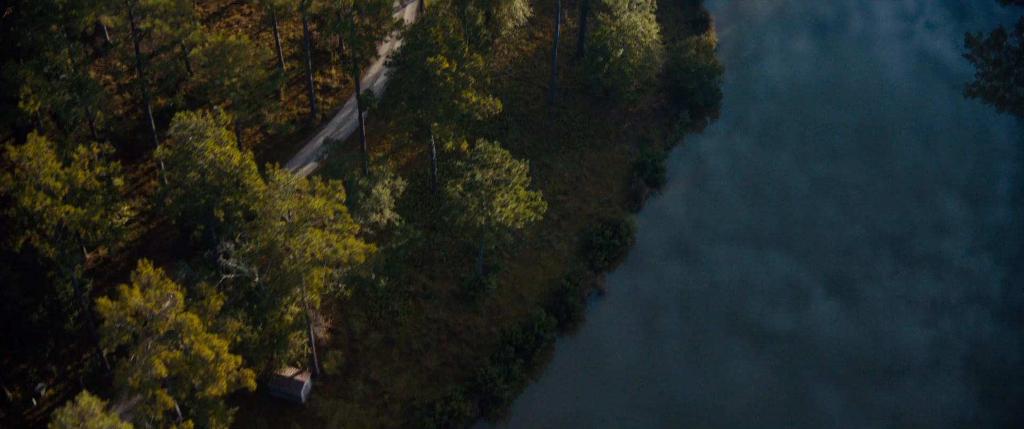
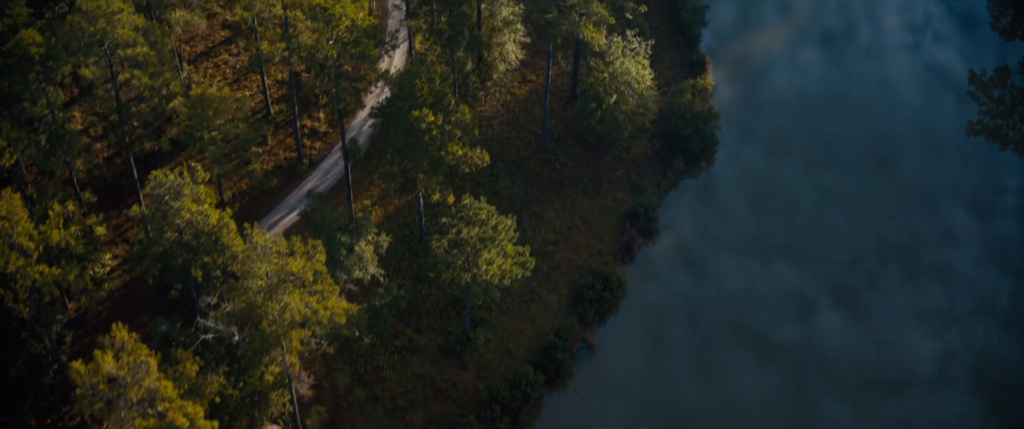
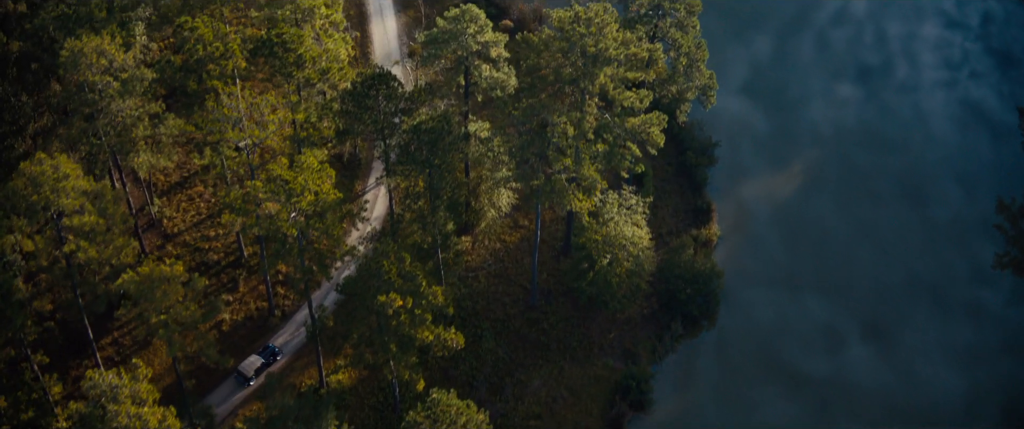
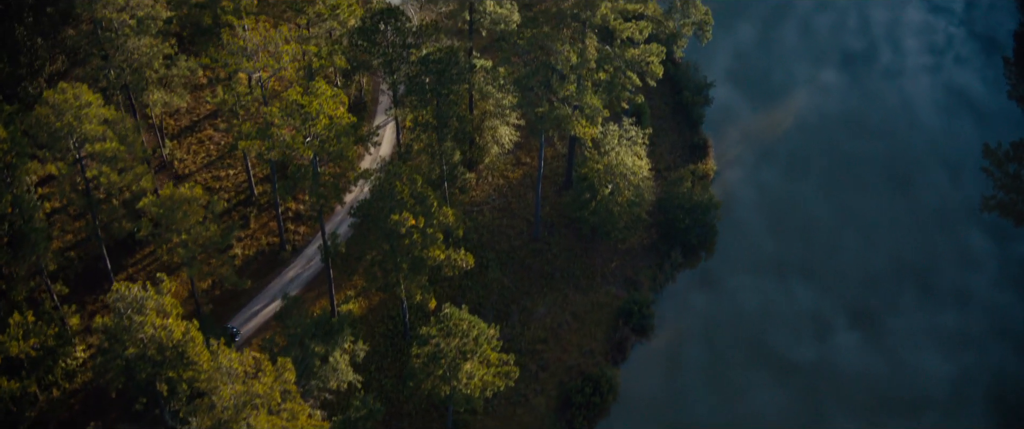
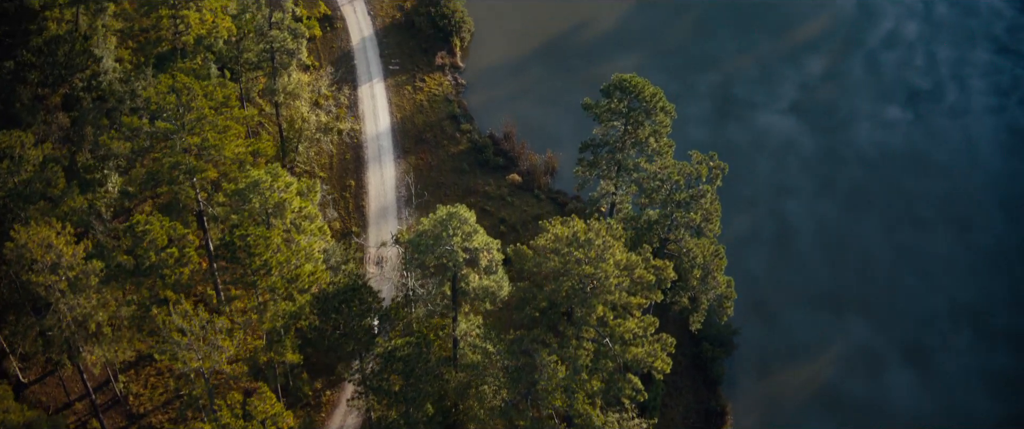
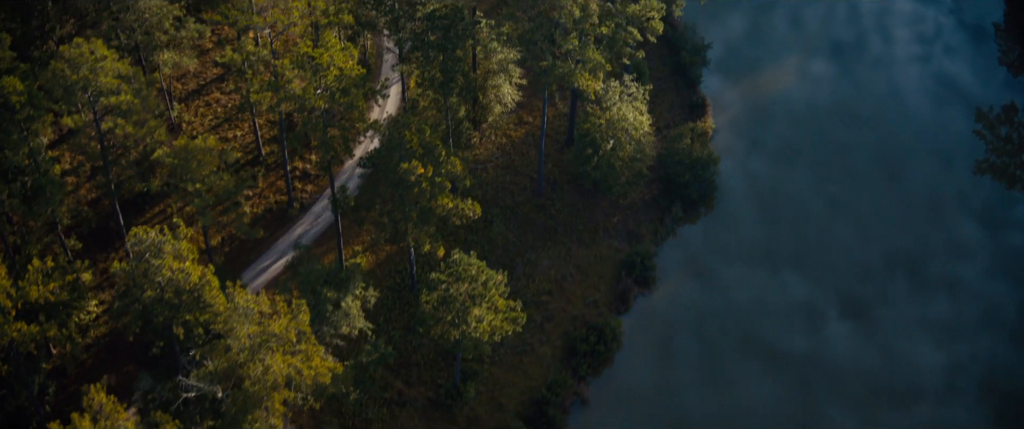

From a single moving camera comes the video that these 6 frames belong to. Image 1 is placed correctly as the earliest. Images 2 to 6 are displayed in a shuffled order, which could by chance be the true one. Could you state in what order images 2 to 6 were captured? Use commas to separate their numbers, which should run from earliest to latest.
2, 6, 4, 3, 5
